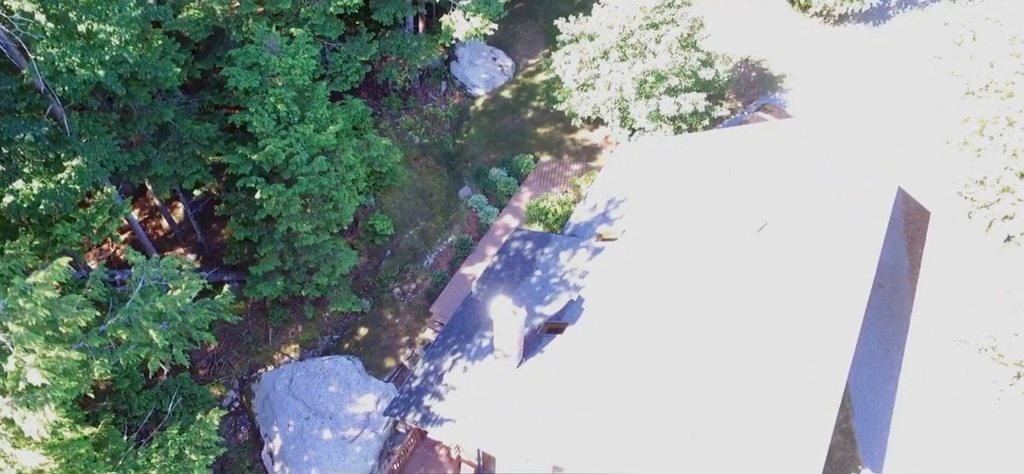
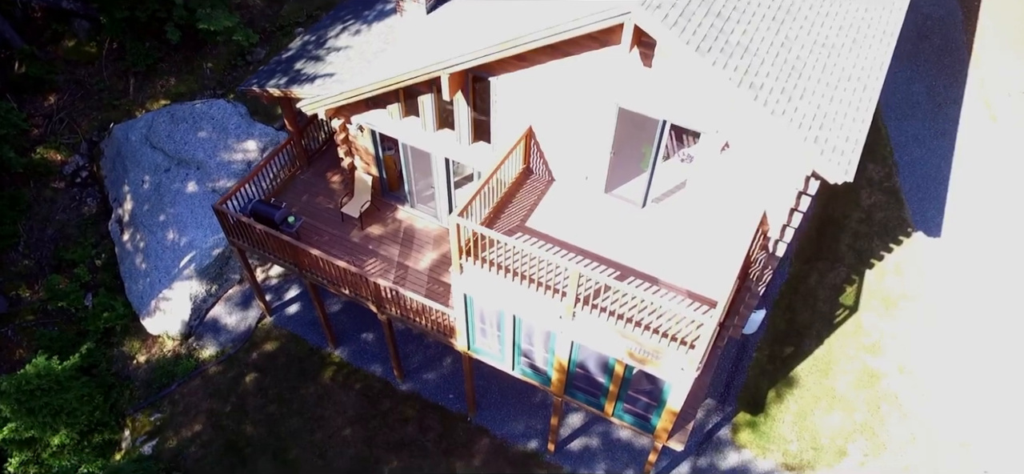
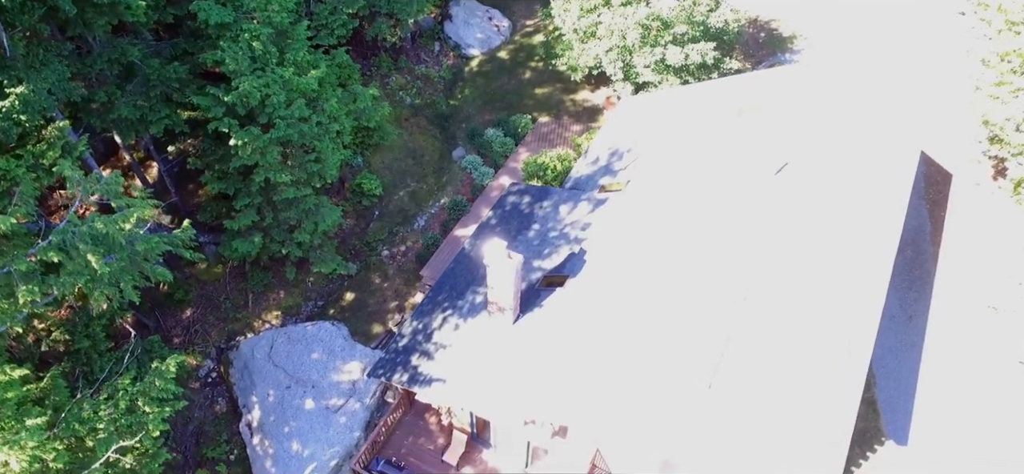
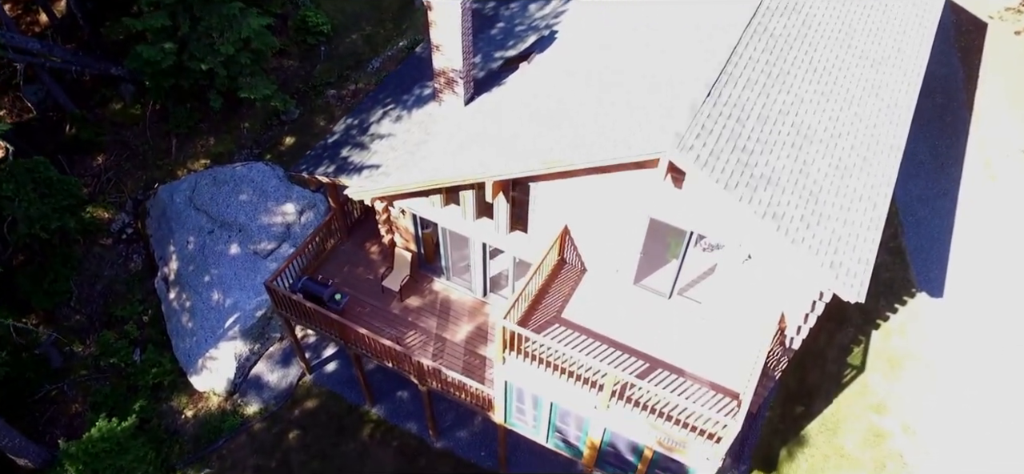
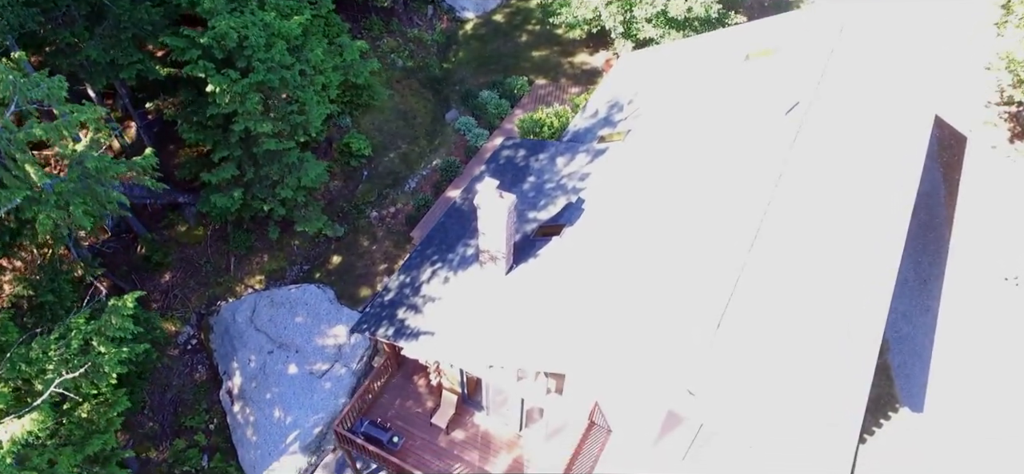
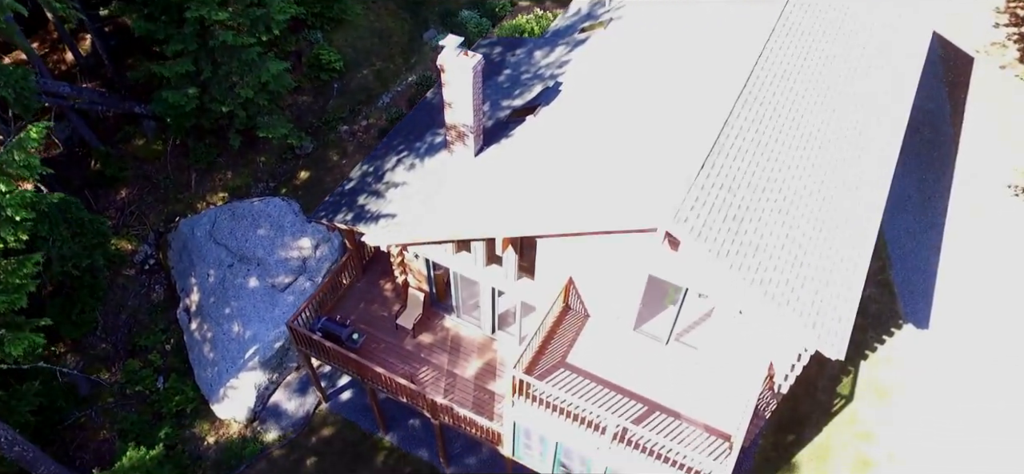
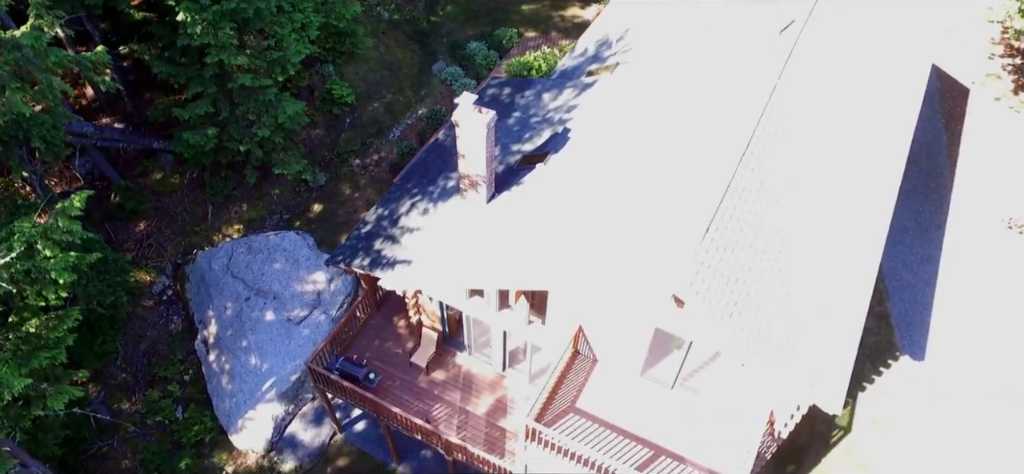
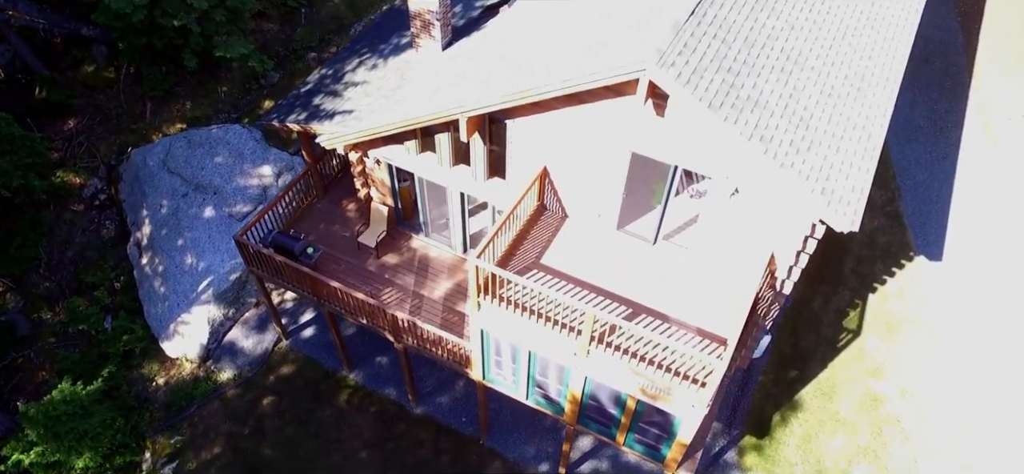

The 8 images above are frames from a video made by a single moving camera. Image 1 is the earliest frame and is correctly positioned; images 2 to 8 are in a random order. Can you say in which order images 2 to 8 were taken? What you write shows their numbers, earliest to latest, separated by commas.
3, 5, 7, 6, 4, 8, 2
